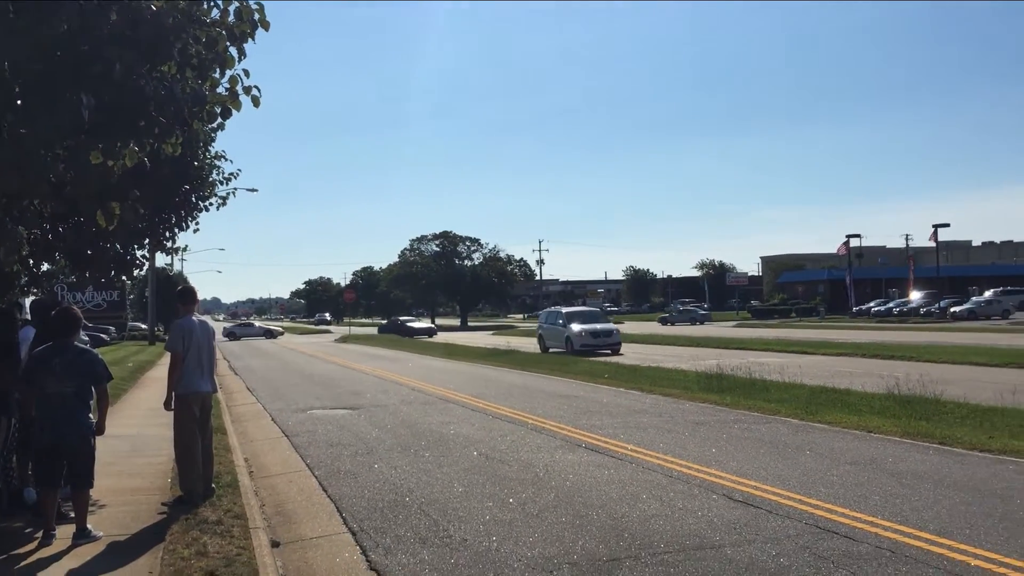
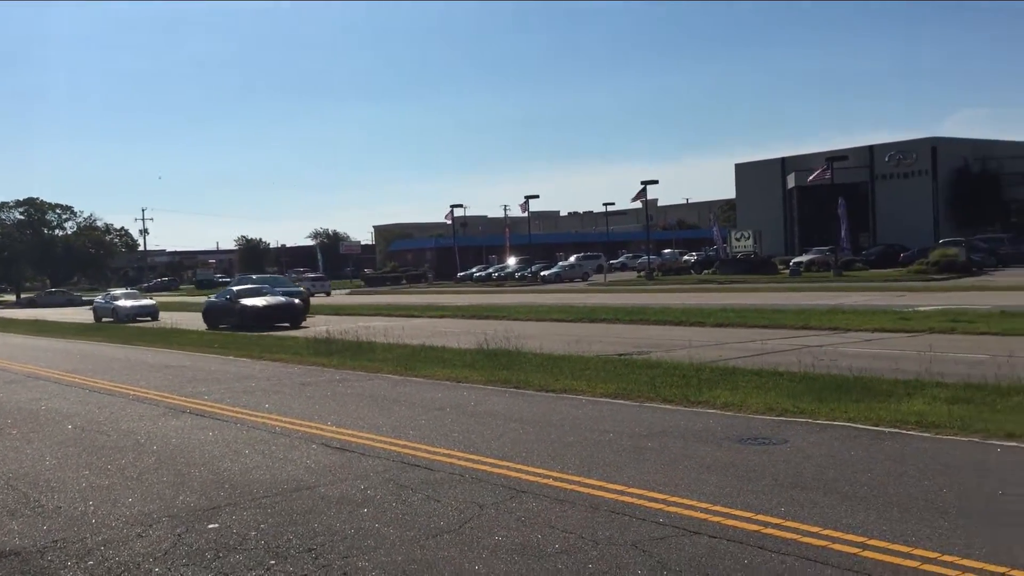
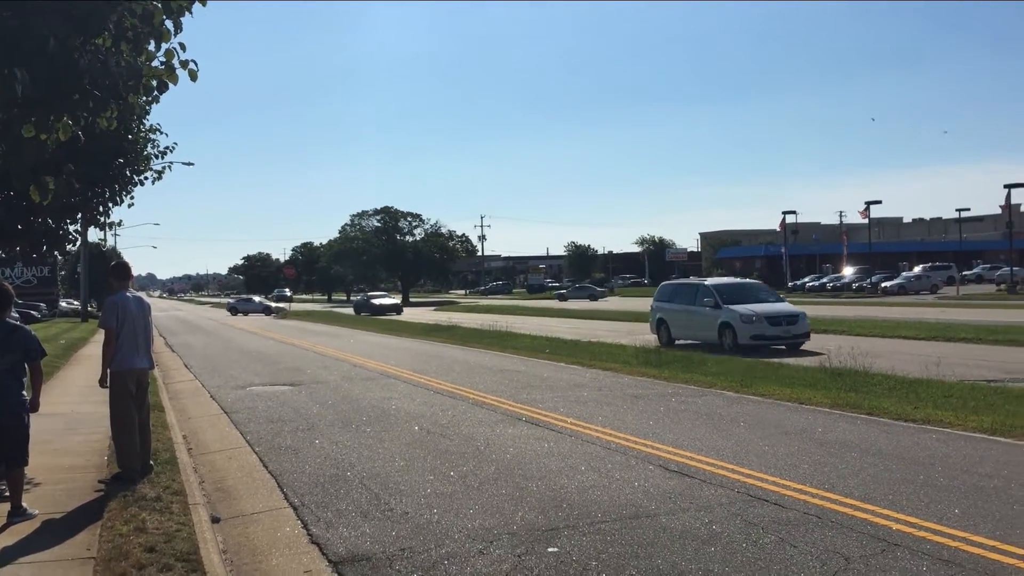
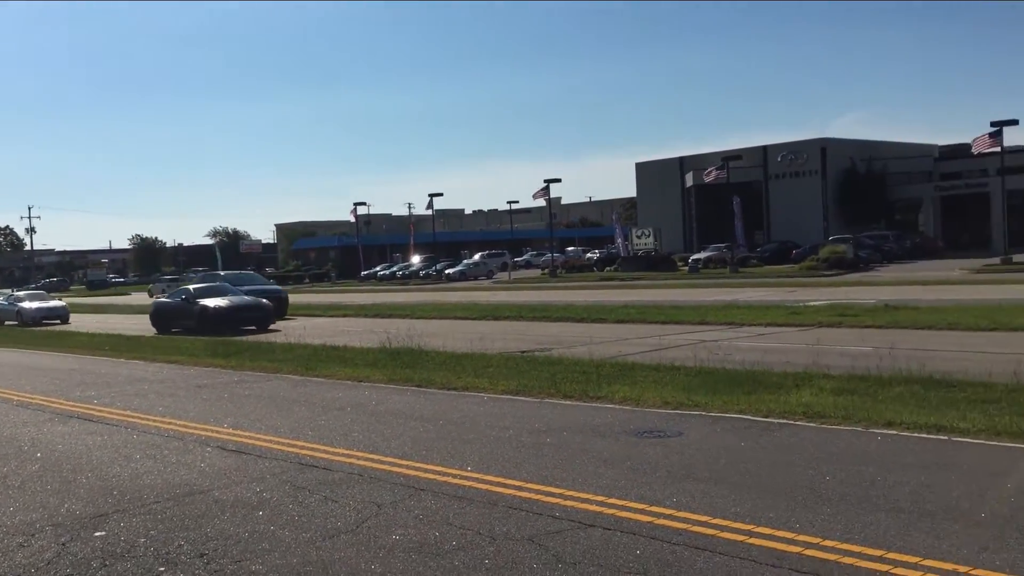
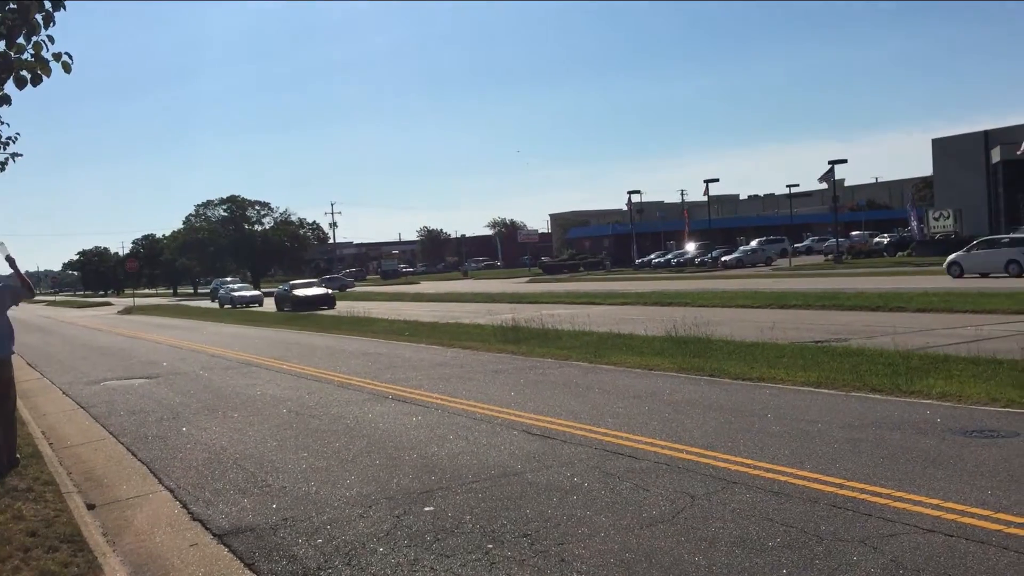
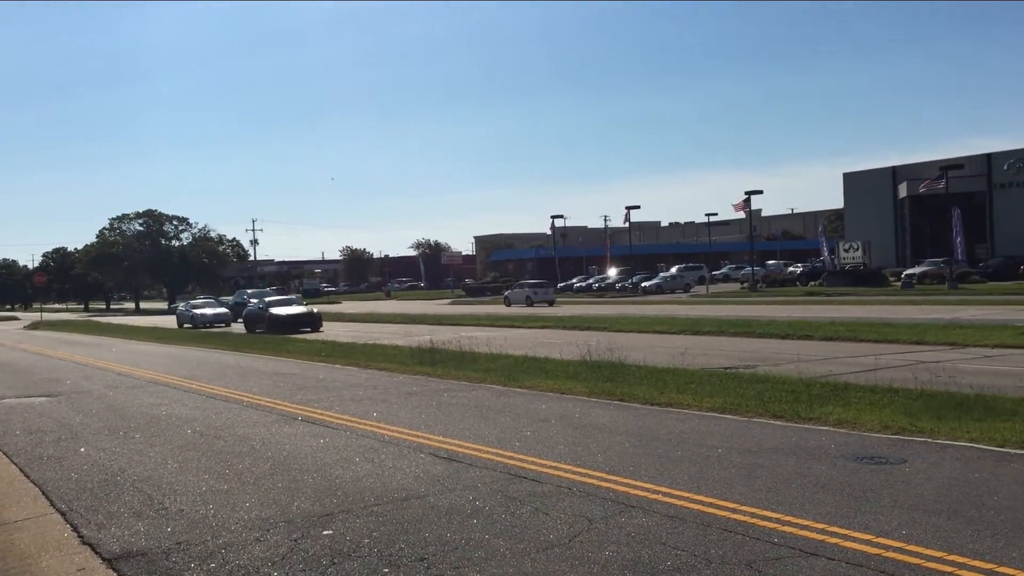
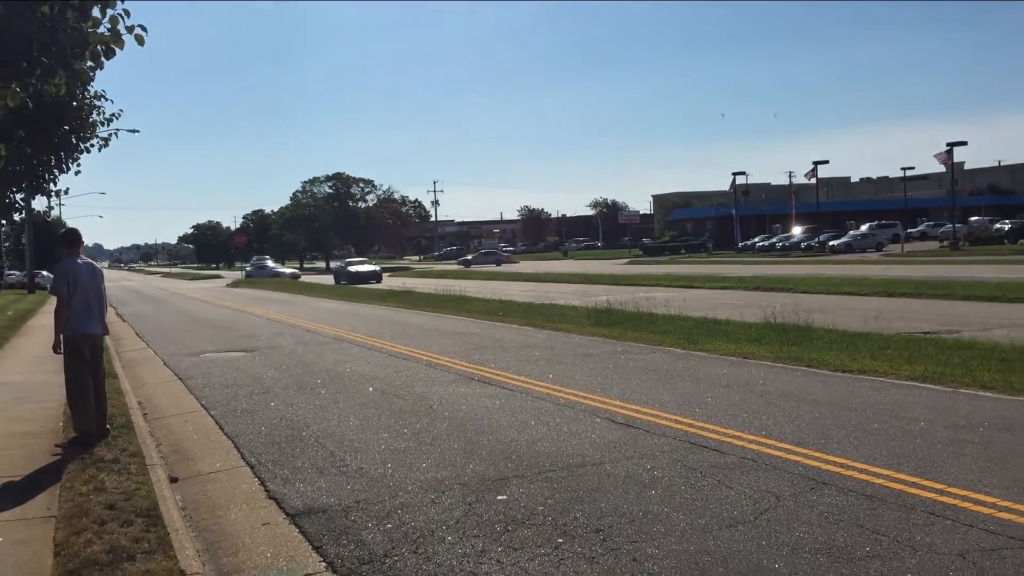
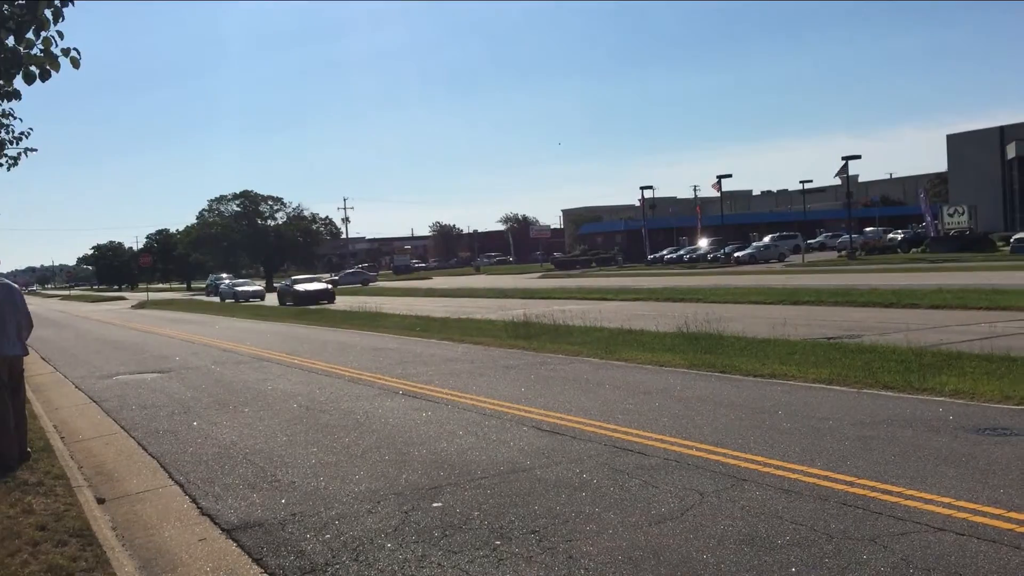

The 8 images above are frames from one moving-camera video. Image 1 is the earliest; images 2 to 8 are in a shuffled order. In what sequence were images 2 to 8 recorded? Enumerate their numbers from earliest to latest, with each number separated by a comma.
3, 7, 8, 5, 6, 2, 4
